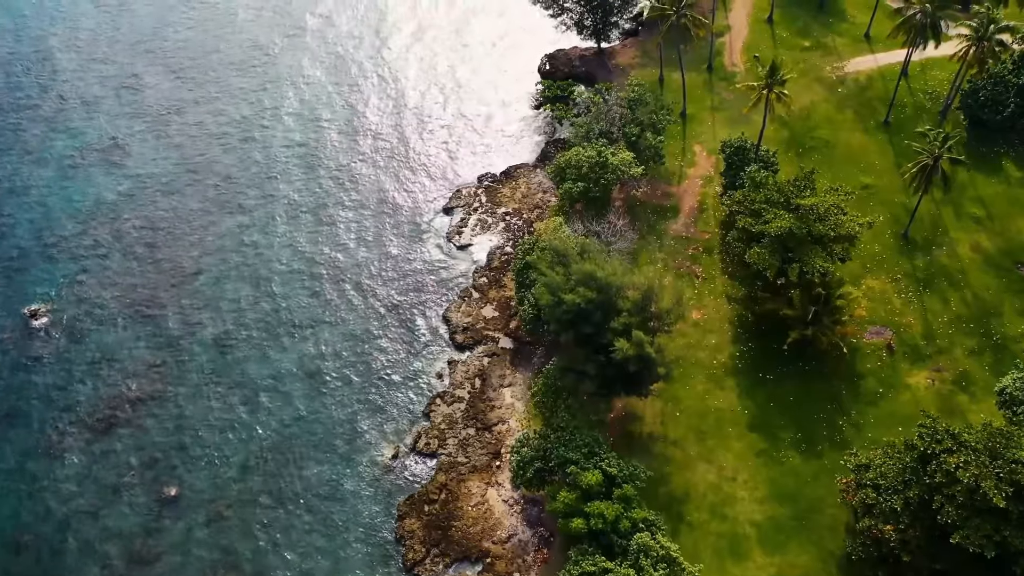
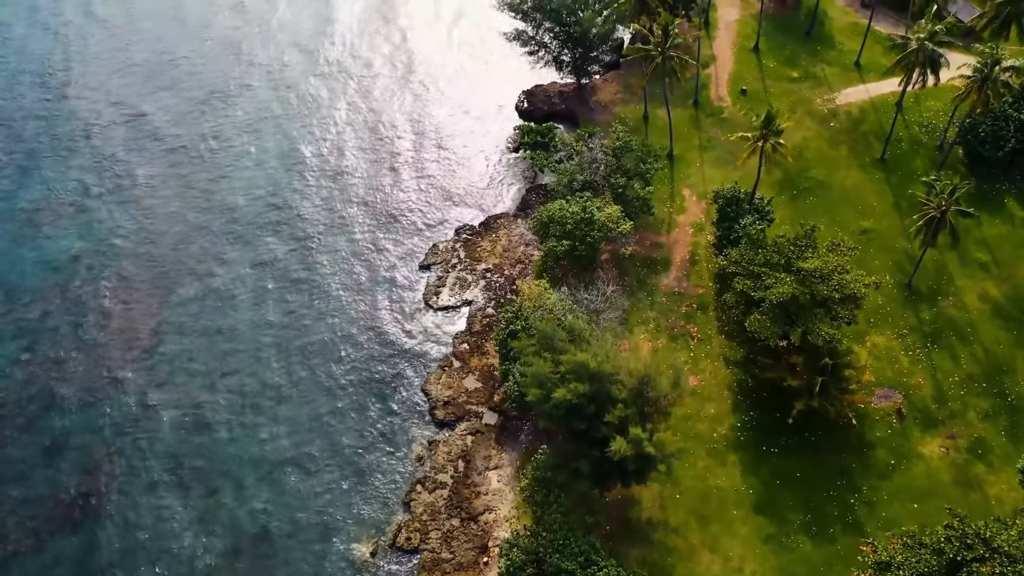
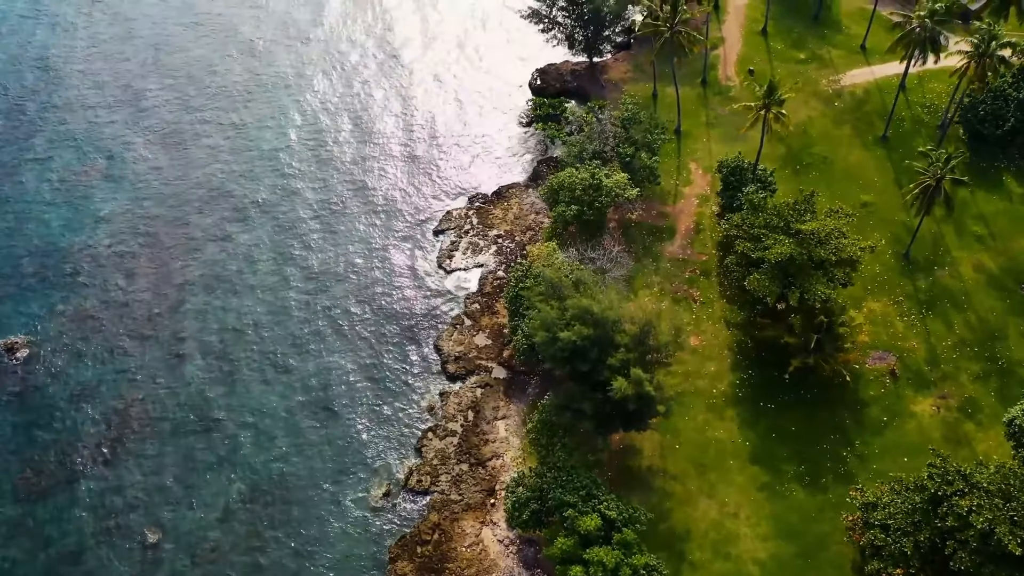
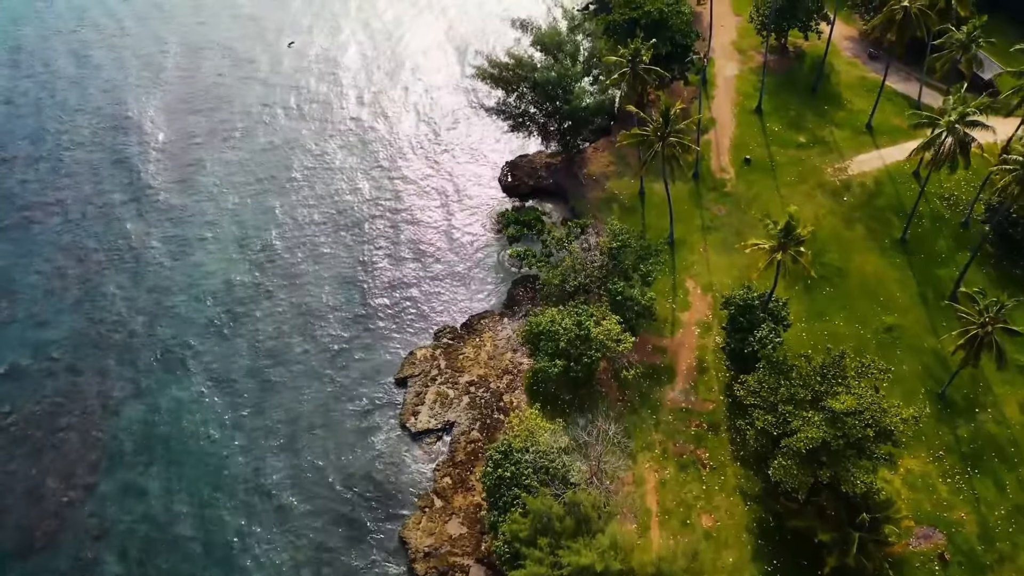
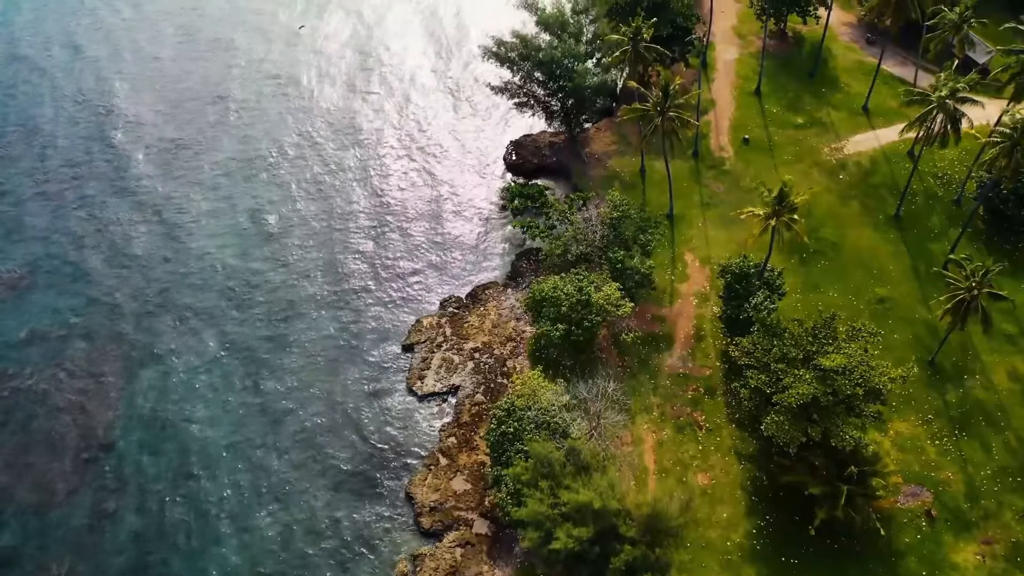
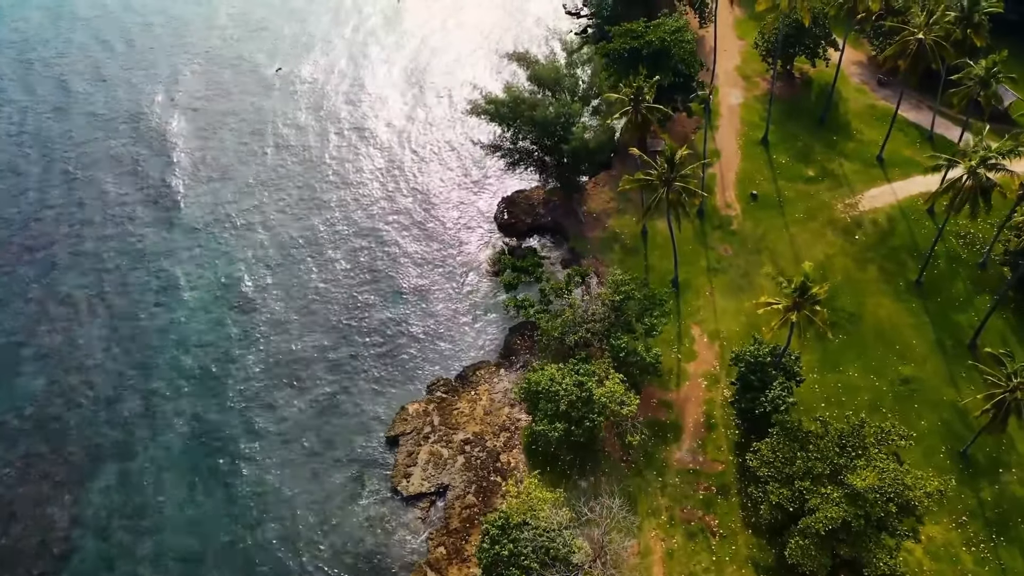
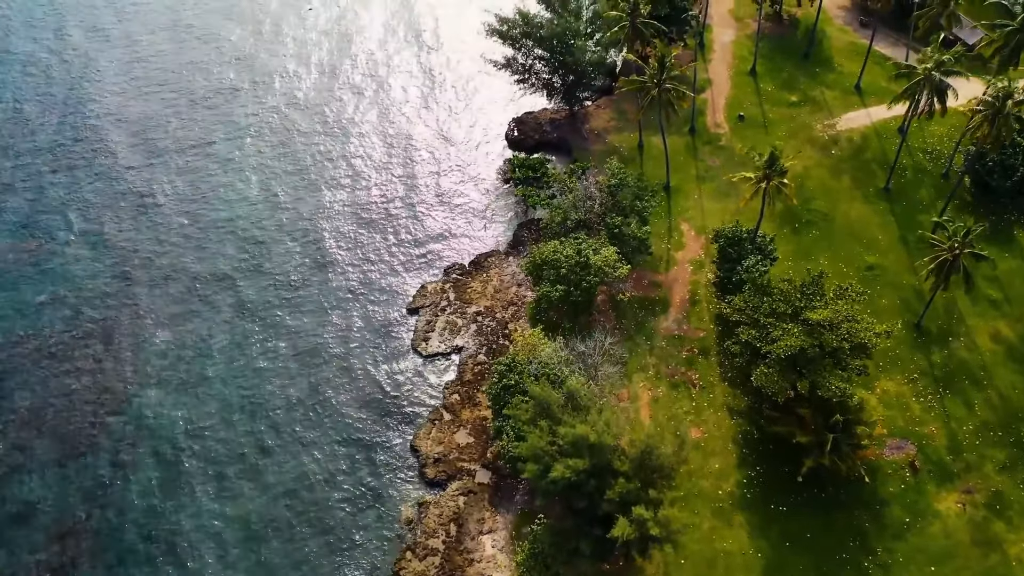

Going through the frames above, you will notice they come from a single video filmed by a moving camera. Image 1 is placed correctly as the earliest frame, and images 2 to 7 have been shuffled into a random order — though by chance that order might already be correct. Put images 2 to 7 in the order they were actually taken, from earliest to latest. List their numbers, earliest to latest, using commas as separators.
3, 2, 7, 5, 4, 6
